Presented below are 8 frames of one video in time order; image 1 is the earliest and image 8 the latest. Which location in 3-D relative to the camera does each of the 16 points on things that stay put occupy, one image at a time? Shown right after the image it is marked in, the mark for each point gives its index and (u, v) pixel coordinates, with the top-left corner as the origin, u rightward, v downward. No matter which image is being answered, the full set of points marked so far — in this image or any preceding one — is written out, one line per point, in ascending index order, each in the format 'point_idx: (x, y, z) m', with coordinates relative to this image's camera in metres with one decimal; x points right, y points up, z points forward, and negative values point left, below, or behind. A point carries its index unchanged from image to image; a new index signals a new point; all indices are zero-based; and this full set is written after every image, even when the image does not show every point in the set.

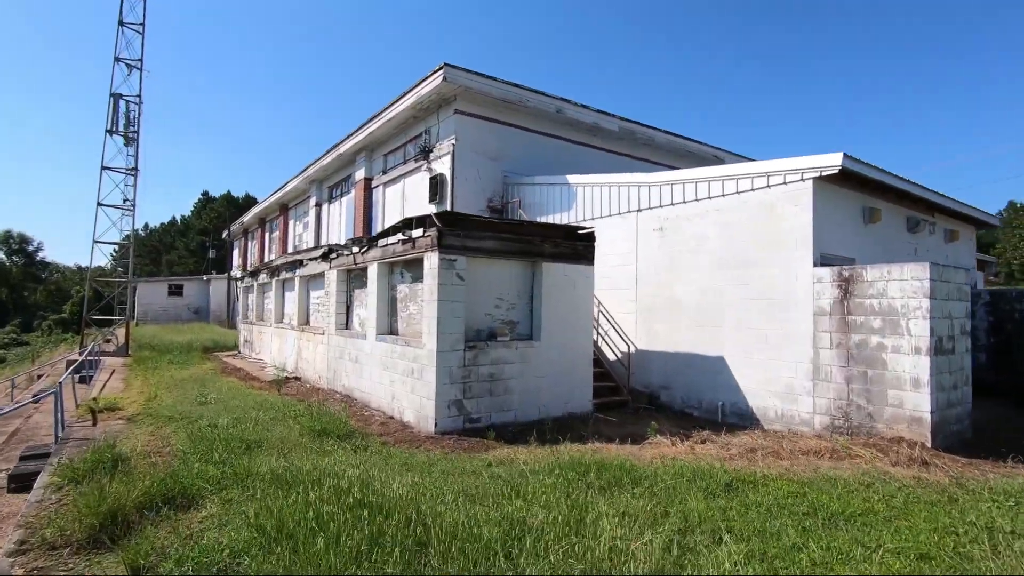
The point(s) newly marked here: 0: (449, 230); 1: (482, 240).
0: (-0.8, +0.8, +7.1) m
1: (-0.4, +0.7, +7.4) m
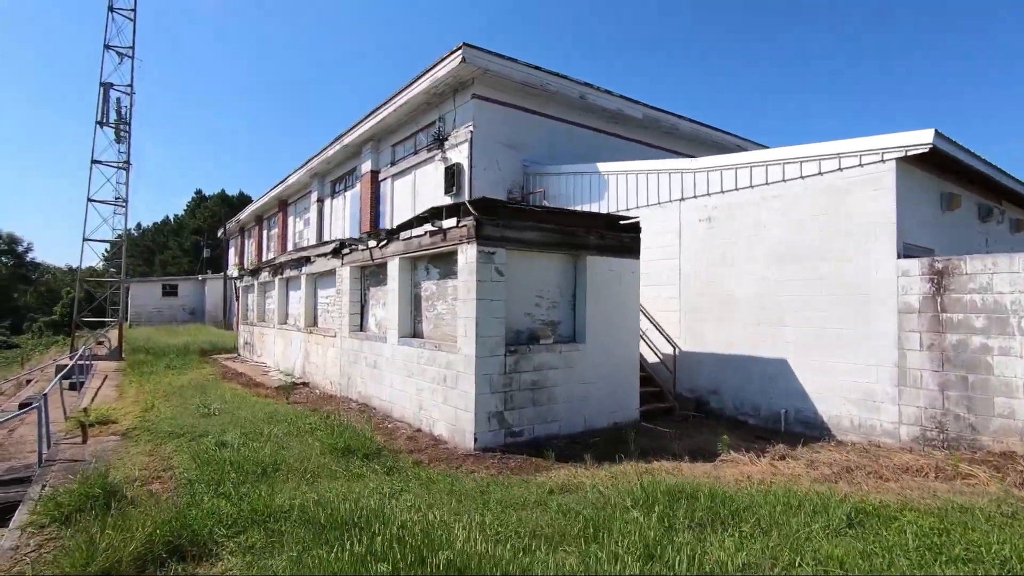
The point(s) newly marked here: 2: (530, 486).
0: (-0.3, +0.8, +6.3) m
1: (+0.1, +0.7, +6.6) m
2: (+0.2, -1.8, +4.9) m
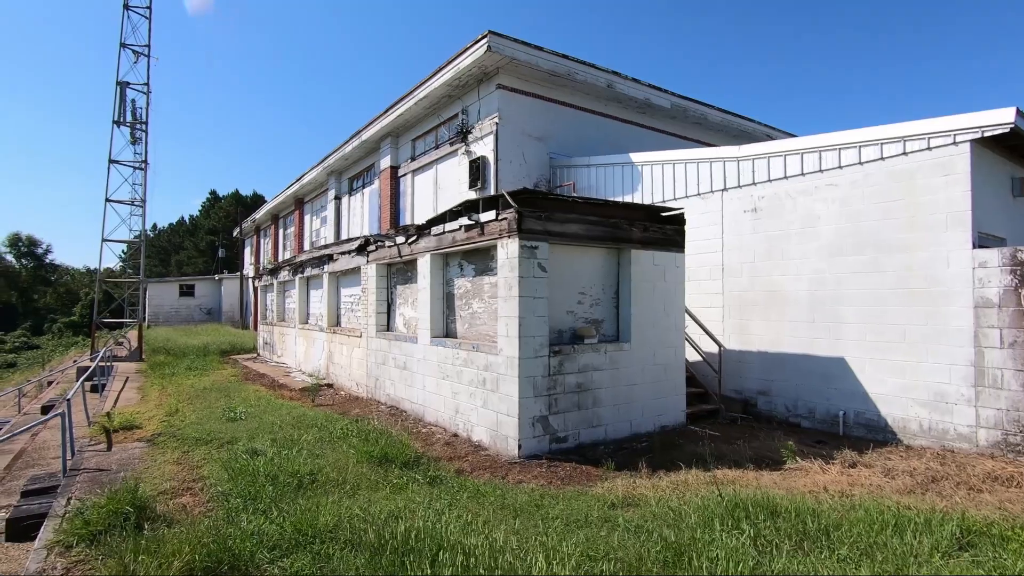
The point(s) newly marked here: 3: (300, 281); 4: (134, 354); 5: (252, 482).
0: (+0.2, +0.8, +5.9) m
1: (+0.6, +0.7, +6.2) m
2: (+0.6, -1.8, +4.5) m
3: (-5.5, +0.2, +13.9) m
4: (-12.2, -2.1, +17.3) m
5: (-2.3, -1.7, +4.7) m
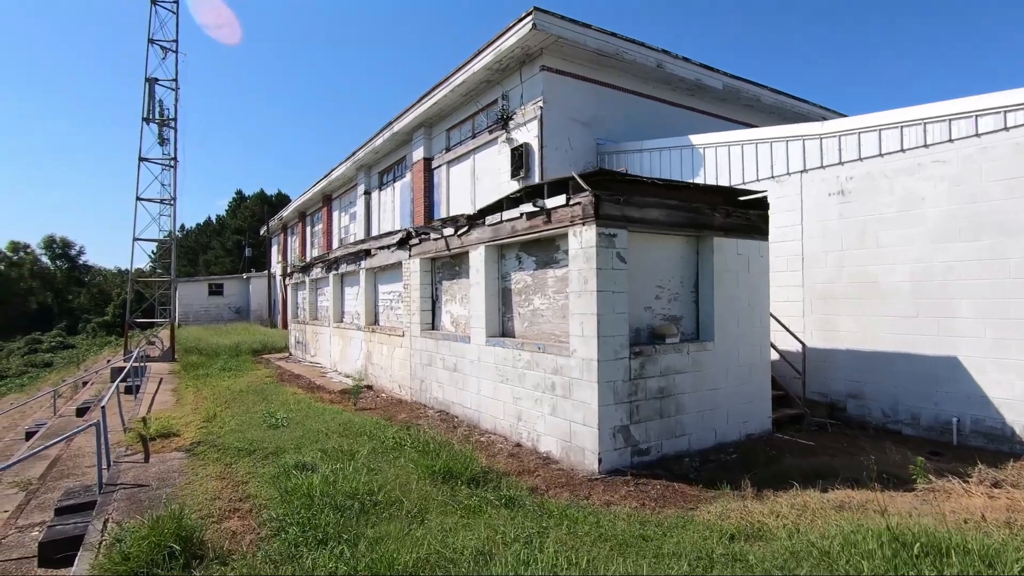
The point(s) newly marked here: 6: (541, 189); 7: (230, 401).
0: (+0.9, +0.9, +5.2) m
1: (+1.4, +0.8, +5.5) m
2: (+1.3, -1.7, +3.8) m
3: (-4.4, +0.3, +13.4) m
4: (-11.0, -2.1, +17.1) m
5: (-1.6, -1.7, +4.1) m
6: (+0.3, +1.1, +5.9) m
7: (-4.7, -1.9, +9.0) m
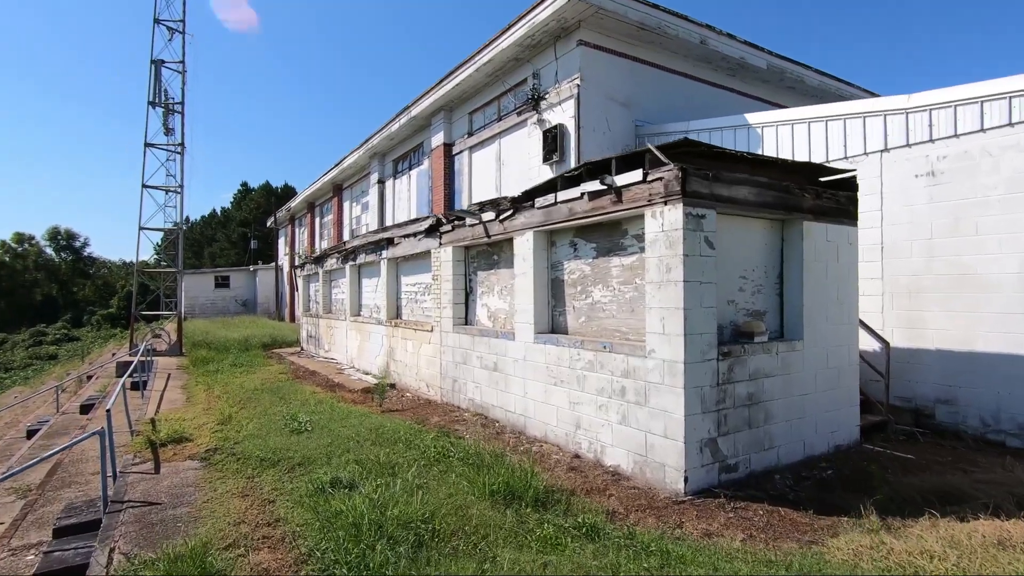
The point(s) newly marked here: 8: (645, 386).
0: (+1.5, +1.0, +4.5) m
1: (+2.0, +0.9, +4.7) m
2: (+1.9, -1.7, +3.1) m
3: (-3.8, +0.5, +12.7) m
4: (-10.4, -1.8, +16.4) m
5: (-1.0, -1.6, +3.4) m
6: (+0.9, +1.2, +5.1) m
7: (-4.1, -1.8, +8.3) m
8: (+1.2, -0.9, +4.7) m
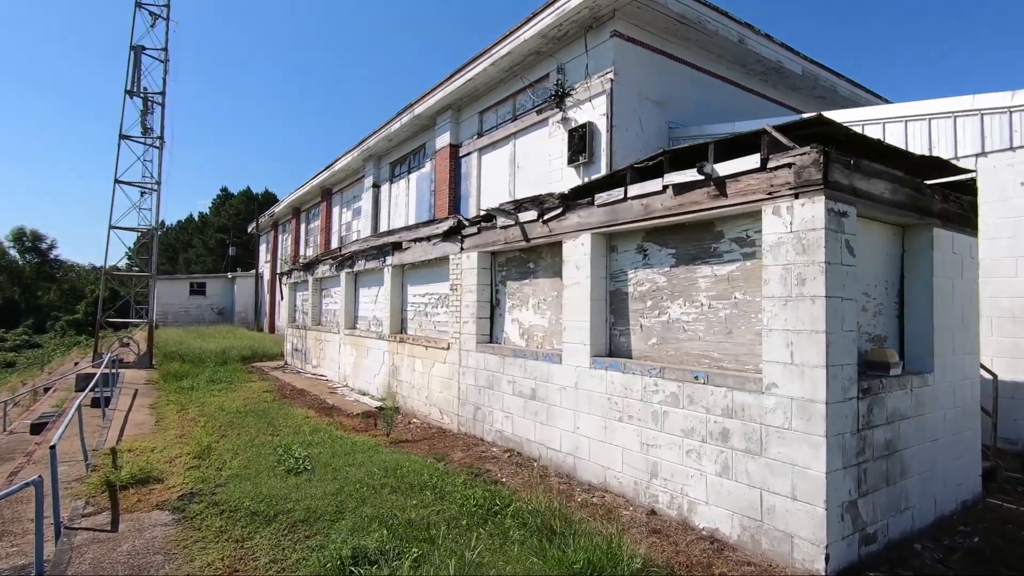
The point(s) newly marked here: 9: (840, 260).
0: (+2.1, +0.9, +3.5) m
1: (+2.5, +0.8, +3.8) m
2: (+2.5, -1.7, +2.1) m
3: (-3.5, +0.2, +11.5) m
4: (-10.3, -2.0, +14.9) m
5: (-0.4, -1.6, +2.3) m
6: (+1.5, +1.1, +4.2) m
7: (-3.8, -1.8, +7.1) m
8: (+1.7, -1.0, +3.7) m
9: (+2.1, +0.2, +3.5) m
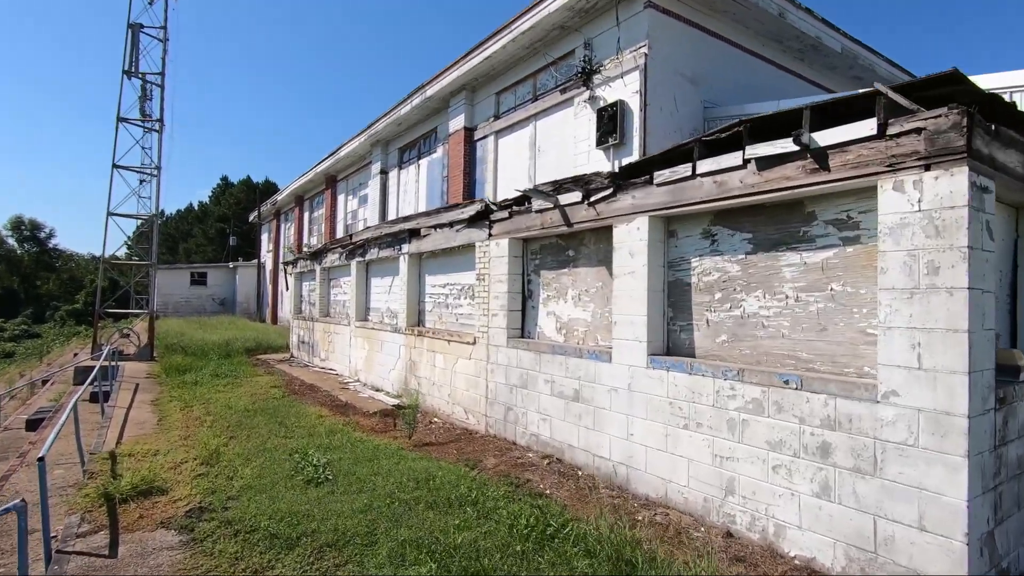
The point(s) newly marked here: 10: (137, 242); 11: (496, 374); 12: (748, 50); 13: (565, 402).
0: (+2.5, +0.9, +2.9) m
1: (+2.9, +0.8, +3.2) m
2: (+2.9, -1.7, +1.5) m
3: (-3.1, +0.4, +10.9) m
4: (-9.9, -1.7, +14.4) m
5: (0.0, -1.6, +1.7) m
6: (+1.9, +1.1, +3.6) m
7: (-3.4, -1.7, +6.5) m
8: (+2.1, -0.9, +3.1) m
9: (+2.5, +0.2, +2.9) m
10: (-13.8, +1.7, +19.7) m
11: (-0.2, -1.0, +6.4) m
12: (+4.3, +4.3, +9.8) m
13: (+0.5, -1.1, +5.4) m
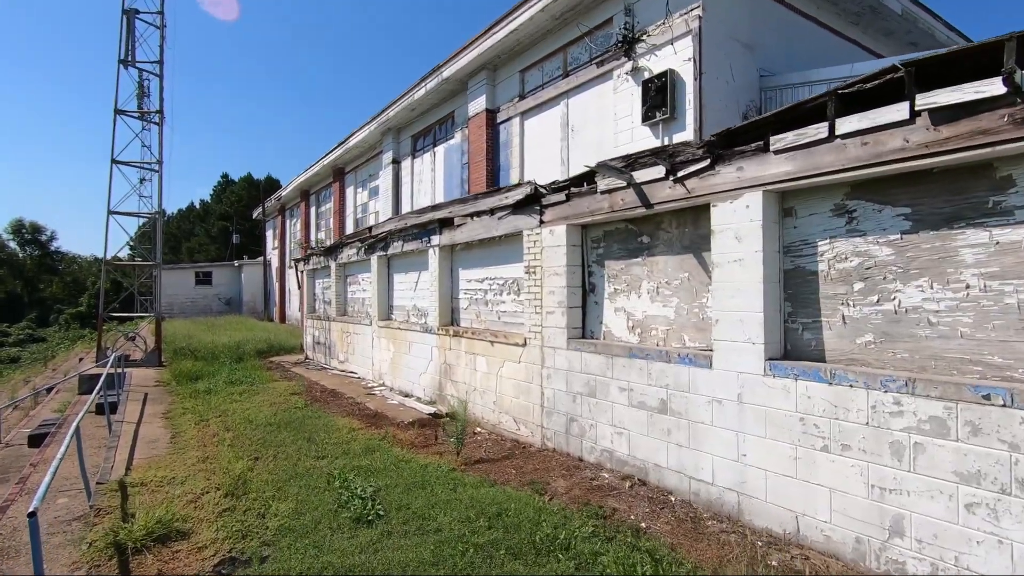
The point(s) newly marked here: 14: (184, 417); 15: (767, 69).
0: (+3.1, +1.0, +2.1) m
1: (+3.5, +0.9, +2.4) m
2: (+3.5, -1.6, +0.7) m
3: (-2.5, +0.5, +10.1) m
4: (-9.2, -1.8, +13.7) m
5: (+0.6, -1.6, +1.0) m
6: (+2.5, +1.2, +2.7) m
7: (-2.7, -1.7, +5.8) m
8: (+2.7, -0.8, +2.3) m
9: (+3.1, +0.3, +2.1) m
10: (-13.1, +1.7, +19.0) m
11: (+0.5, -1.0, +5.6) m
12: (+4.8, +4.6, +8.9) m
13: (+1.2, -1.1, +4.6) m
14: (-4.8, -1.9, +7.8) m
15: (+4.0, +3.4, +8.3) m
